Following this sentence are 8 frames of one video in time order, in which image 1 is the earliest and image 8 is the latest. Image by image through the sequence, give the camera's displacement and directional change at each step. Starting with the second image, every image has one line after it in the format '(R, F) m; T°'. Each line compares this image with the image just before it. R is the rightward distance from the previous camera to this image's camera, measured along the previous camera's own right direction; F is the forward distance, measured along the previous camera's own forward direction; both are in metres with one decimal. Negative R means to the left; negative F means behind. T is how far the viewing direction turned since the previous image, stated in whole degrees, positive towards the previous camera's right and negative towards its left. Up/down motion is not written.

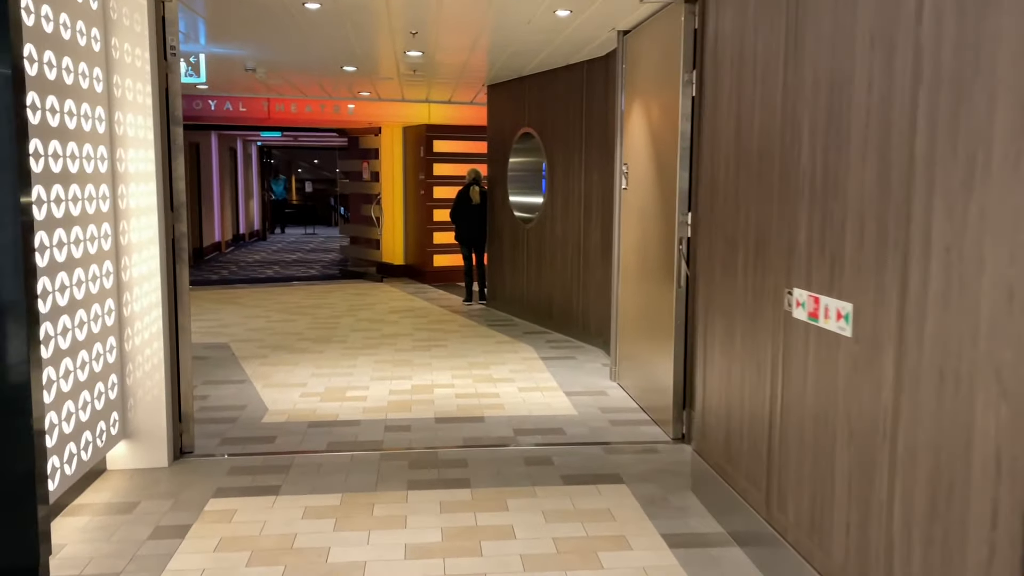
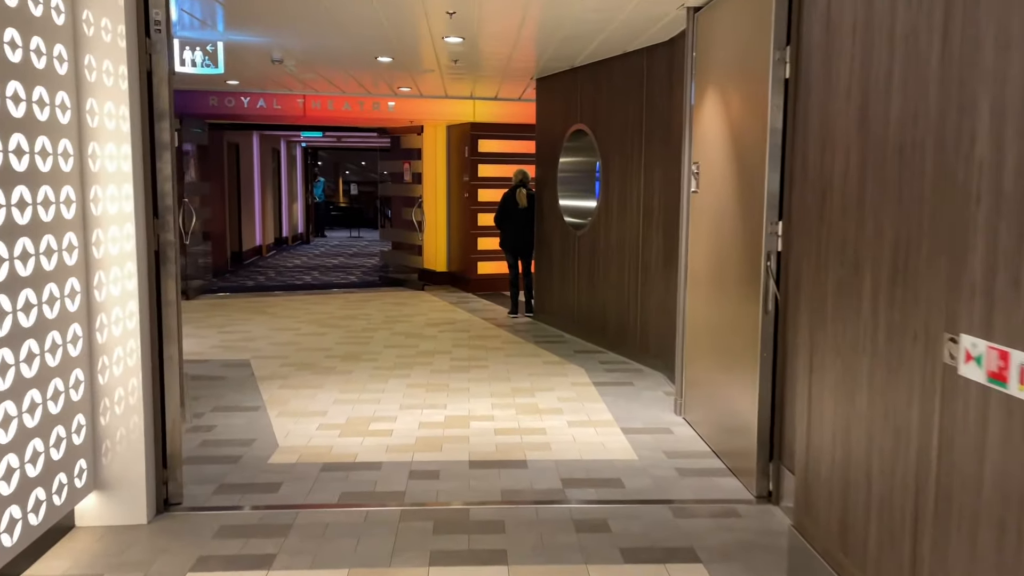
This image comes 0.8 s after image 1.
(0.0, +0.8) m; -4°
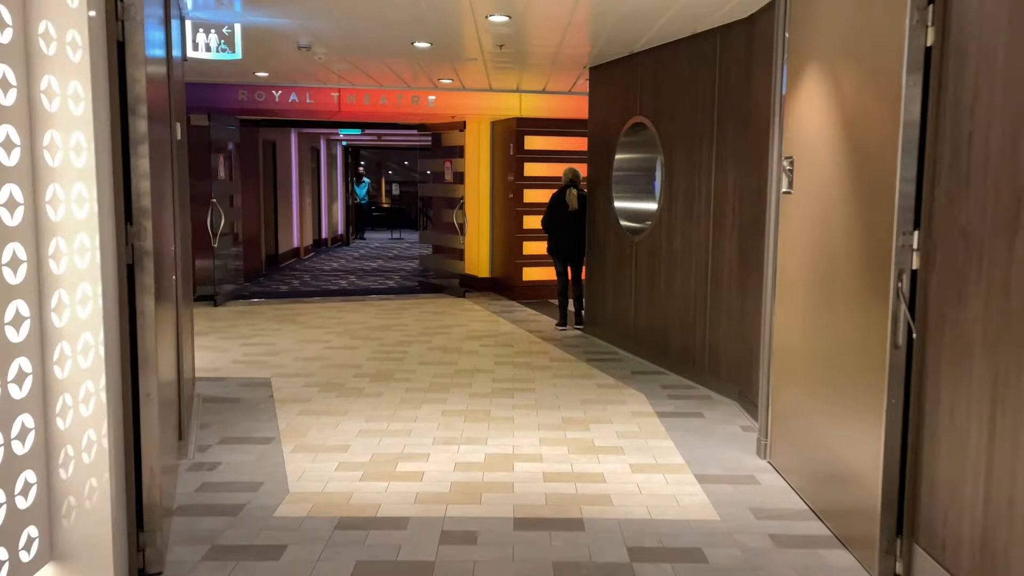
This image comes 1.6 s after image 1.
(-0.1, +0.7) m; -3°
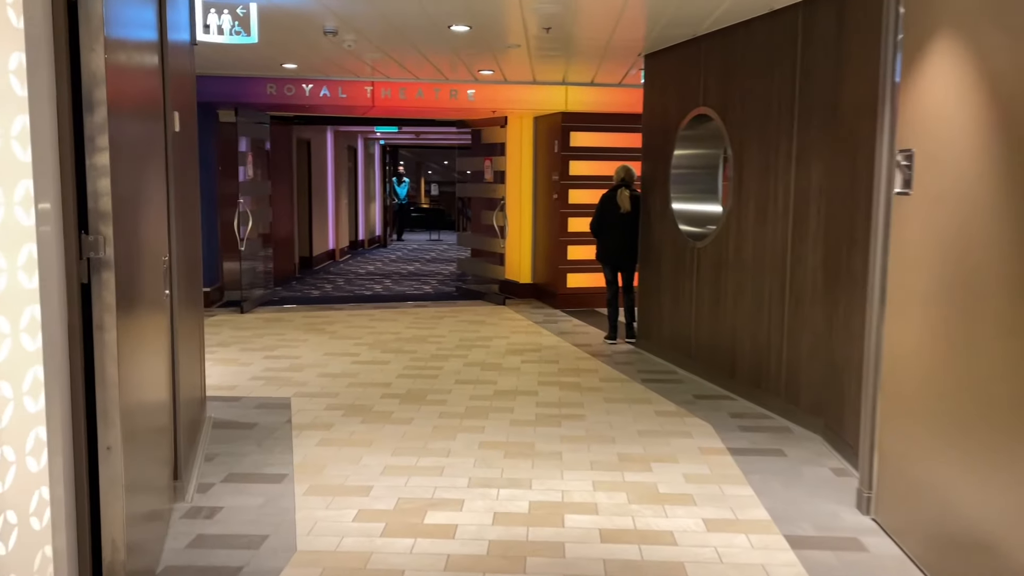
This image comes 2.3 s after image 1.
(-0.1, +0.7) m; -3°
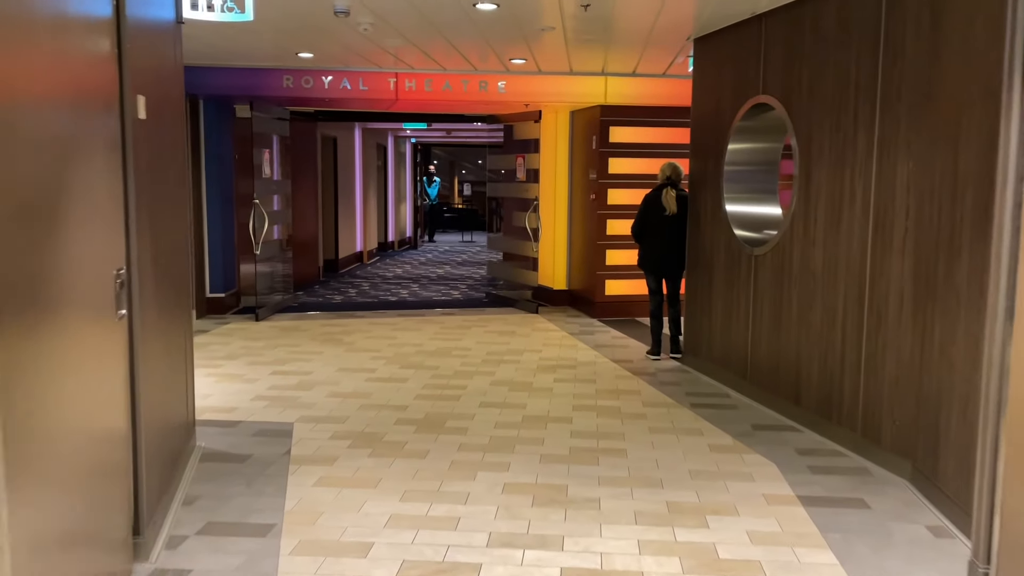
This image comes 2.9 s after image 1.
(0.0, +0.6) m; -3°
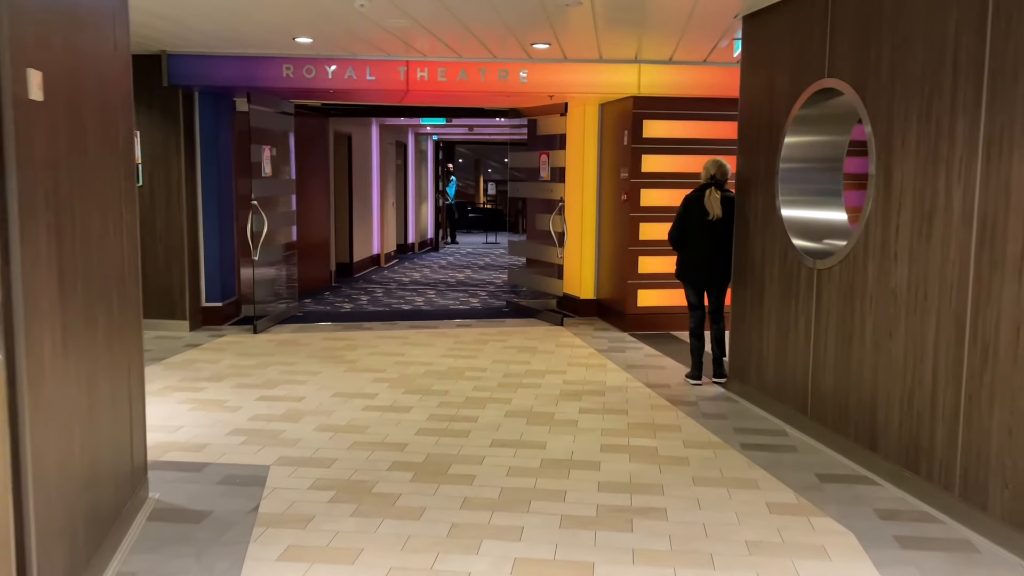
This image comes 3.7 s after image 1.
(+0.1, +0.8) m; -2°
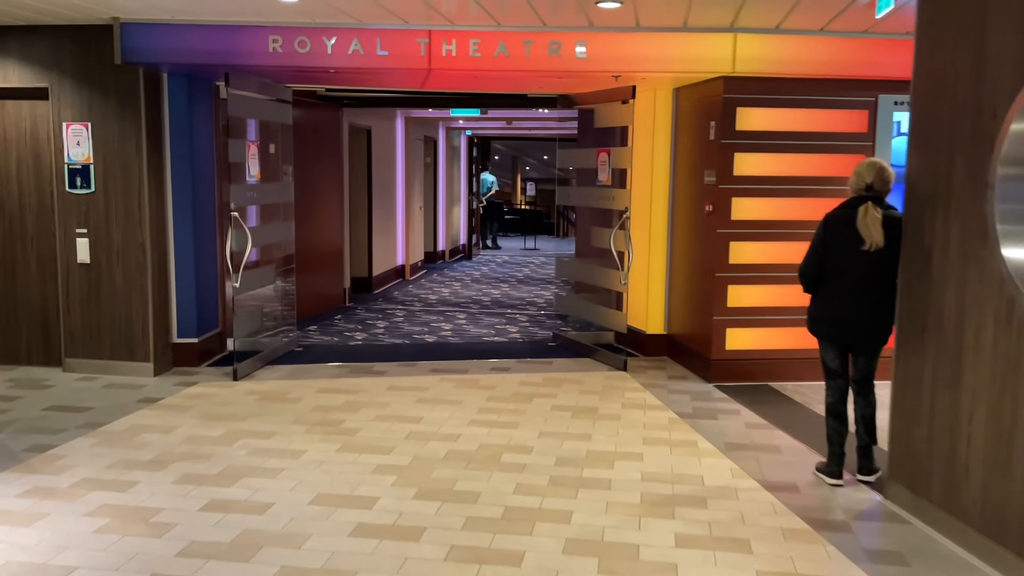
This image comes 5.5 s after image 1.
(-0.1, +1.7) m; -2°
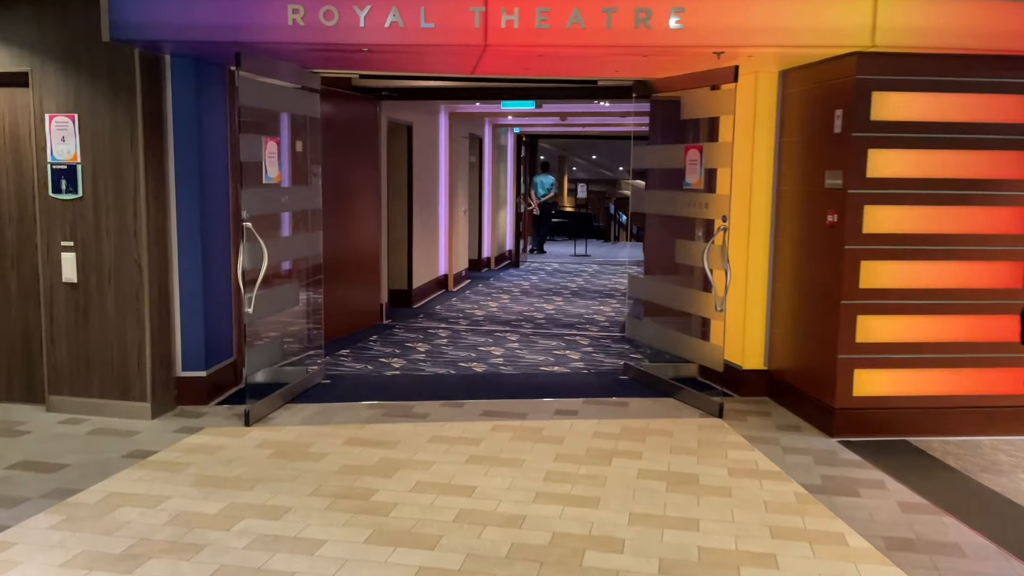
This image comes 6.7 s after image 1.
(-0.2, +1.1) m; -3°
